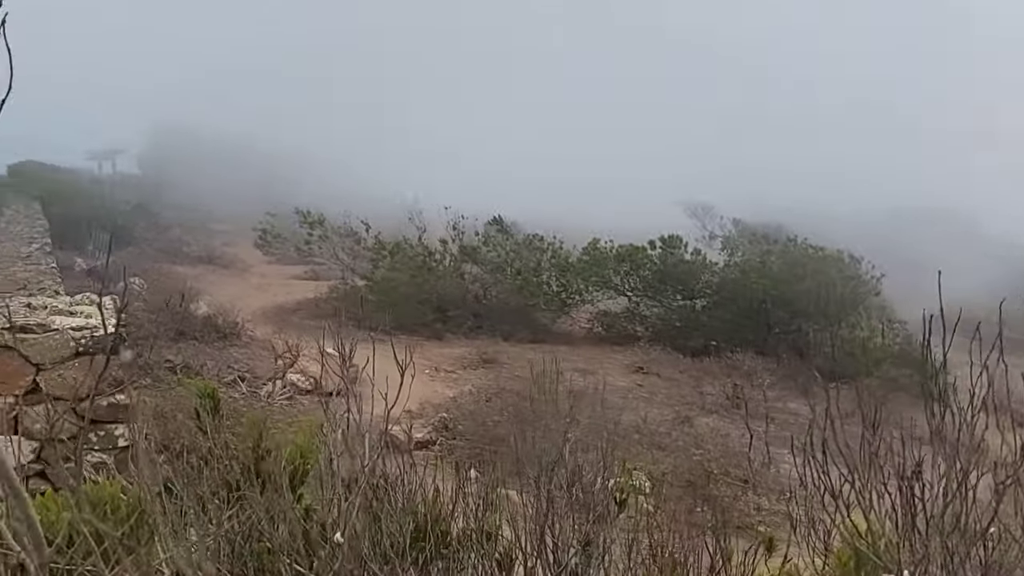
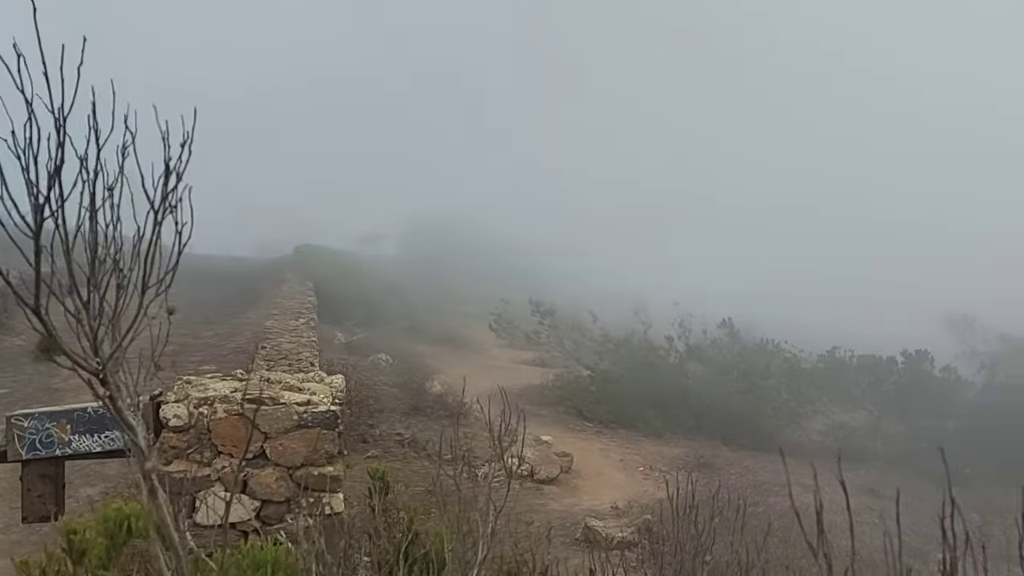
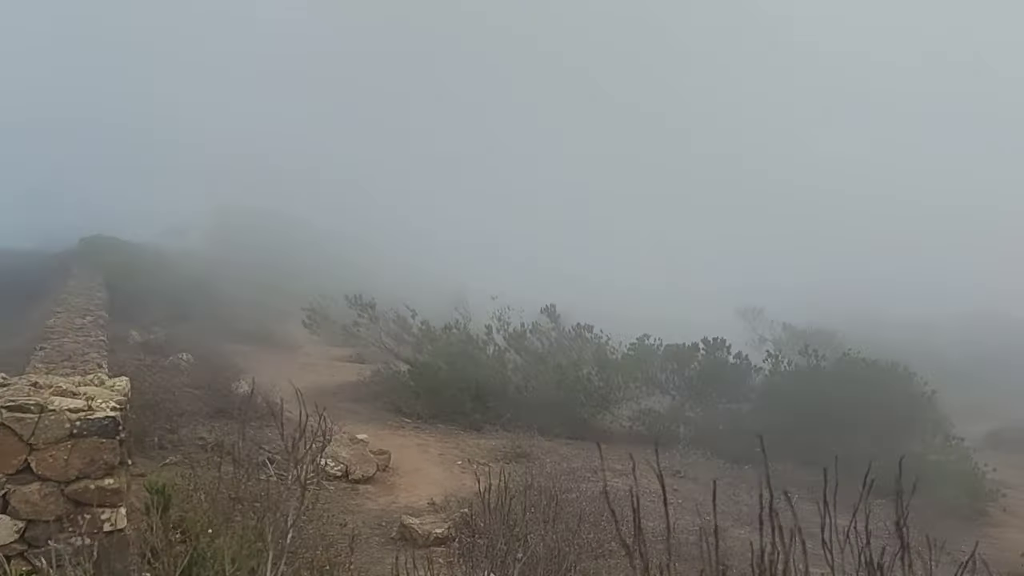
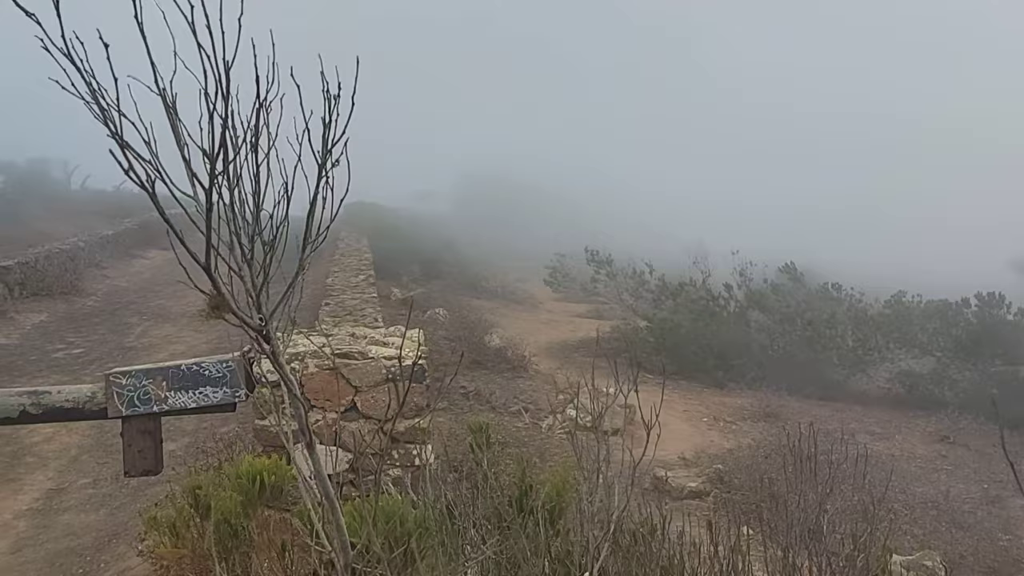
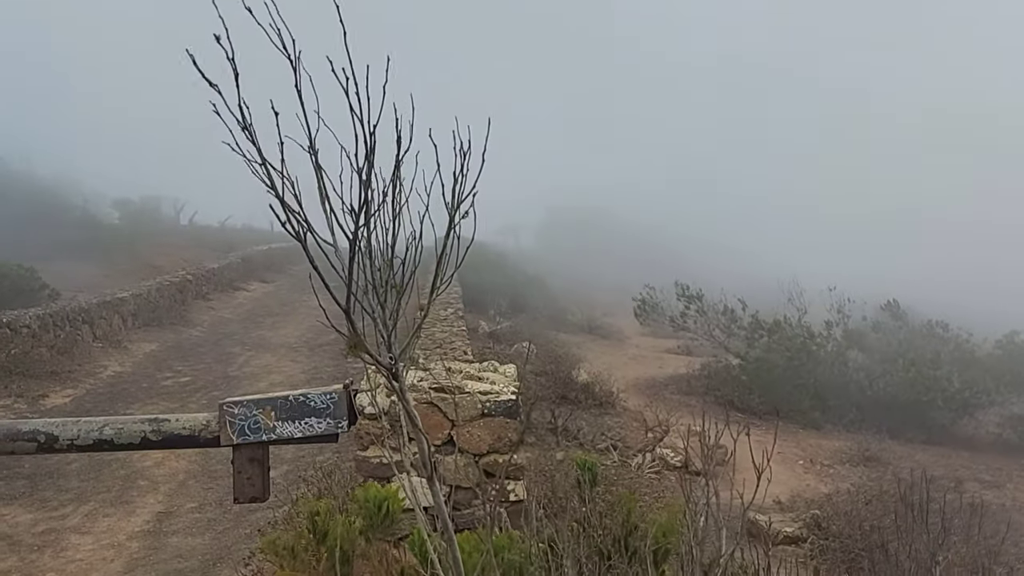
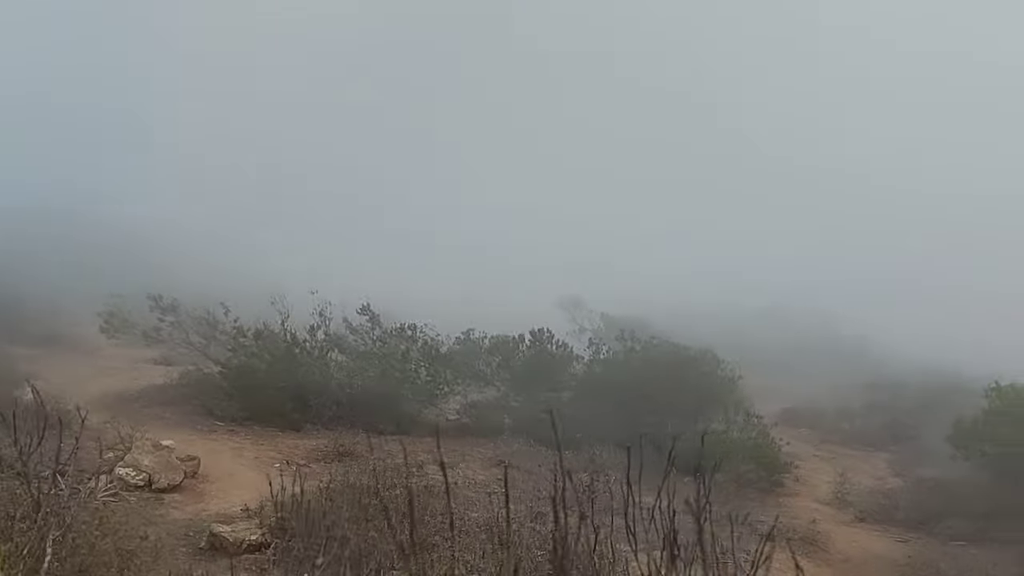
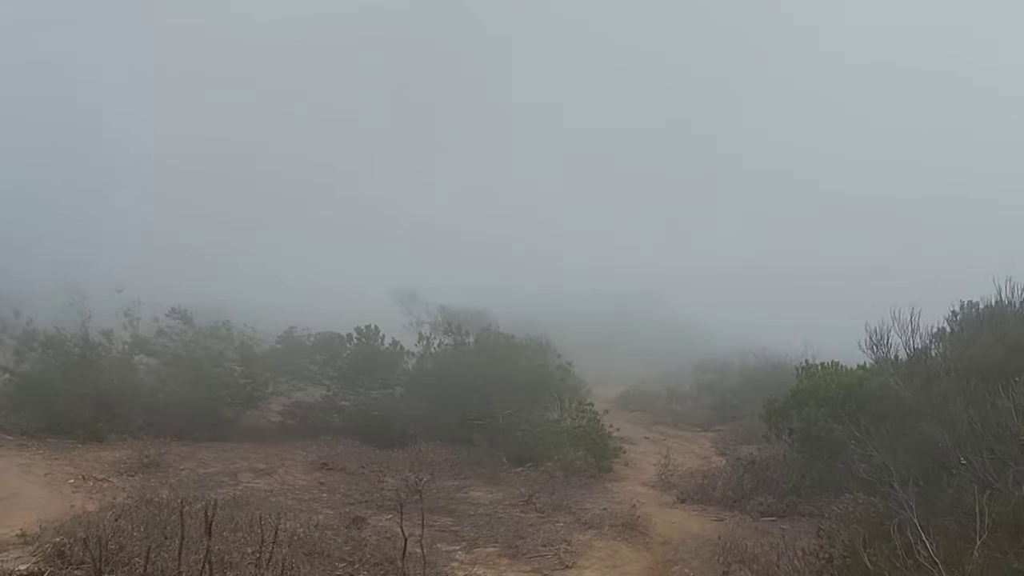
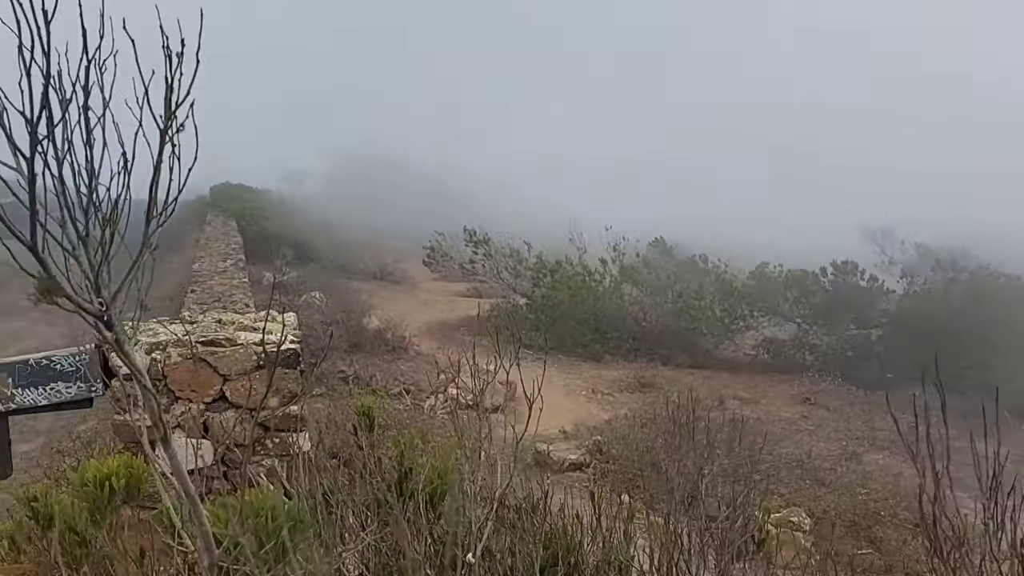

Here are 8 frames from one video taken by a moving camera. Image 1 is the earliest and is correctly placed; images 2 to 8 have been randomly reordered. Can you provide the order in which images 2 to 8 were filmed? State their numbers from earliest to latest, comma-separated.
8, 4, 5, 2, 3, 6, 7
